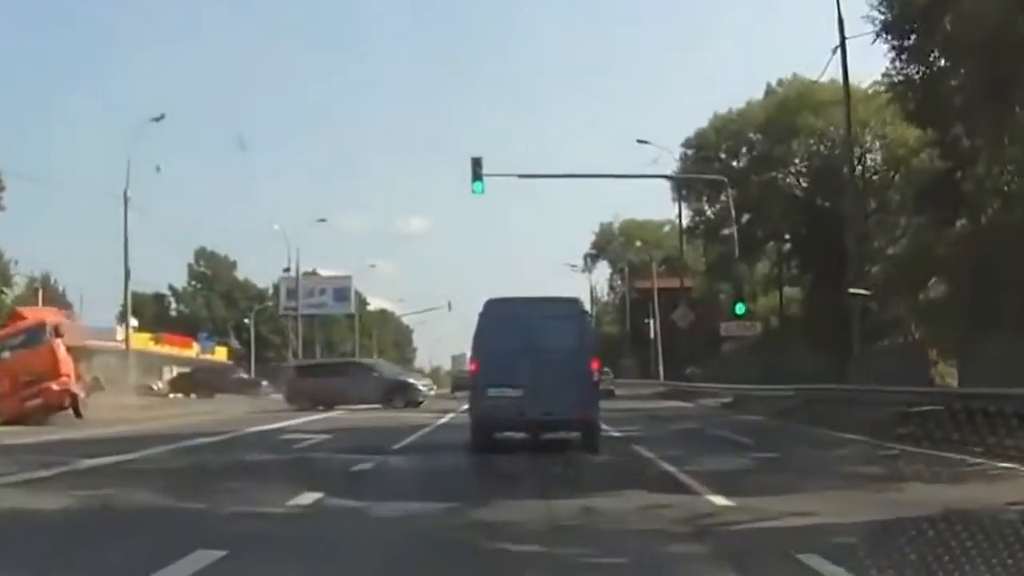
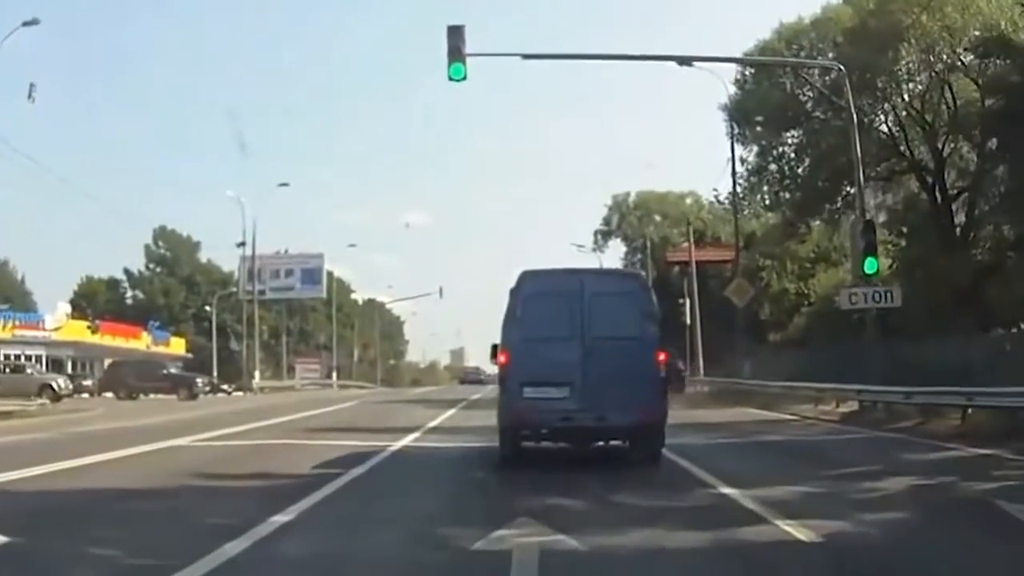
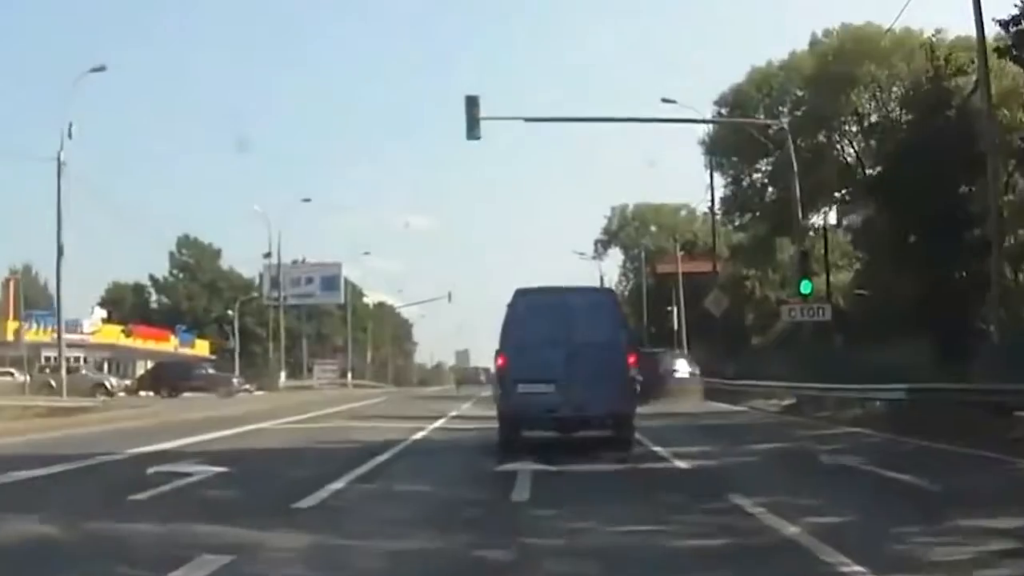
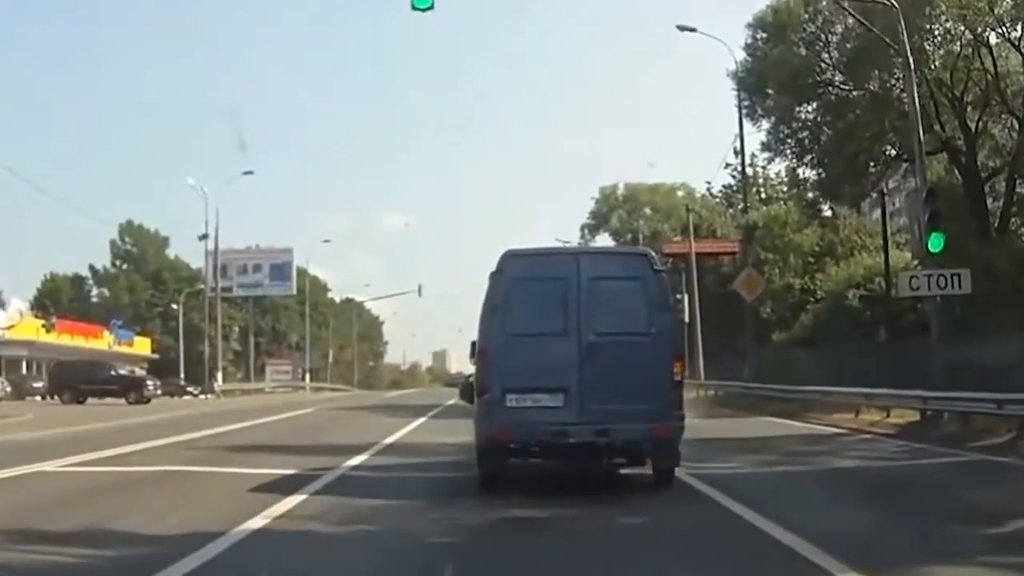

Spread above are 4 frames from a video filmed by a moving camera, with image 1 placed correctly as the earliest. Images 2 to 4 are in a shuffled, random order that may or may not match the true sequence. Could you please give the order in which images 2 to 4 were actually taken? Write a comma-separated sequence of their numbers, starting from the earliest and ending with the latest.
3, 2, 4
